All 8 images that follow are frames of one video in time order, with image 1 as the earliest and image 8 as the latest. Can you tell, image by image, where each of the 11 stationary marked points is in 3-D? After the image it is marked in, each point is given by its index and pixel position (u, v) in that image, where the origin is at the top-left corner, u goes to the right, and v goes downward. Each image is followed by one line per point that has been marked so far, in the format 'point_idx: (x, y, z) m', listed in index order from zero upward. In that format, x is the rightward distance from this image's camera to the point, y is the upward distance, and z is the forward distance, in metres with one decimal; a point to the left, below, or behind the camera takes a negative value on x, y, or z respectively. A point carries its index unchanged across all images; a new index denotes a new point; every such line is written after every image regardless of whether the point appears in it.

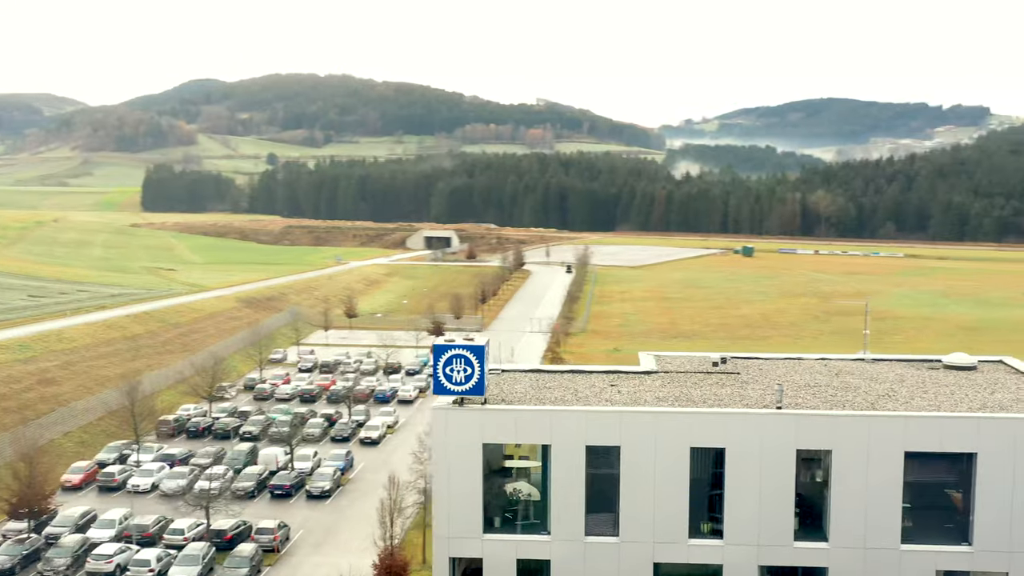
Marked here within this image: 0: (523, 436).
0: (+0.2, -1.8, +14.3) m
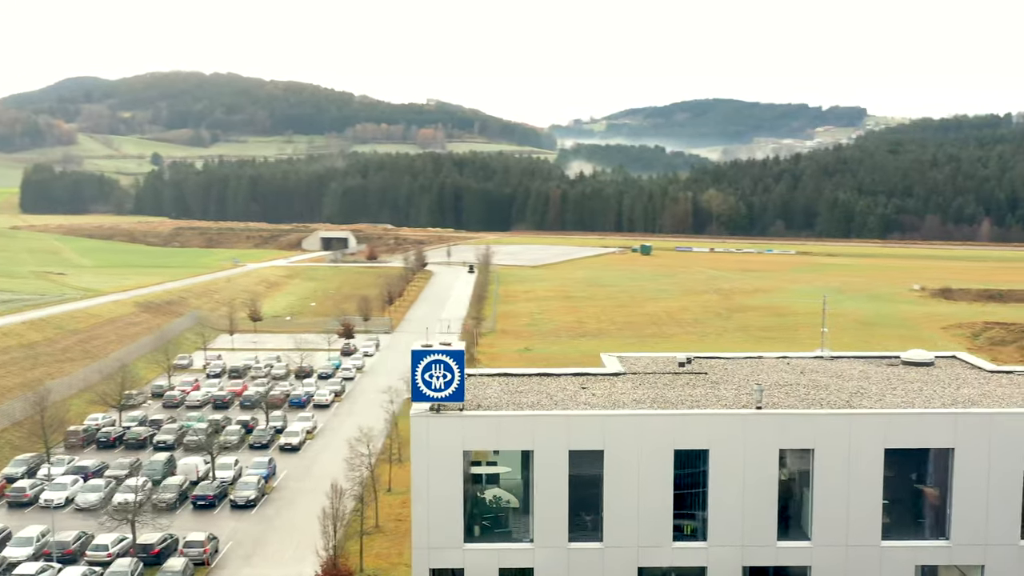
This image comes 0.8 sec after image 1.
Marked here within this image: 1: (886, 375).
0: (-0.1, -1.9, +14.0) m
1: (+5.4, -1.2, +16.5) m
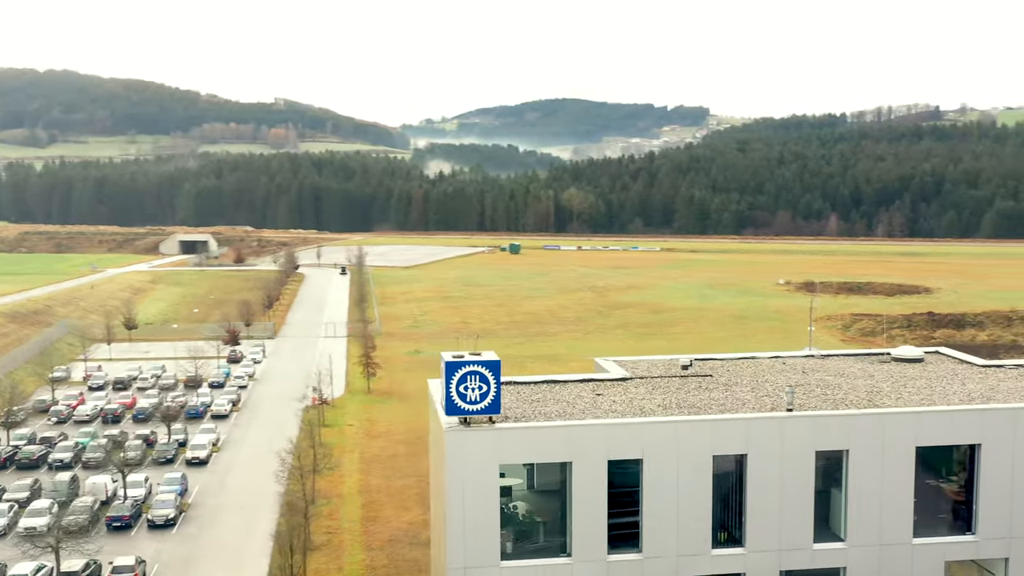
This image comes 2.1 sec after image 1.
0: (+0.4, -1.9, +13.5) m
1: (+5.4, -1.2, +16.7) m
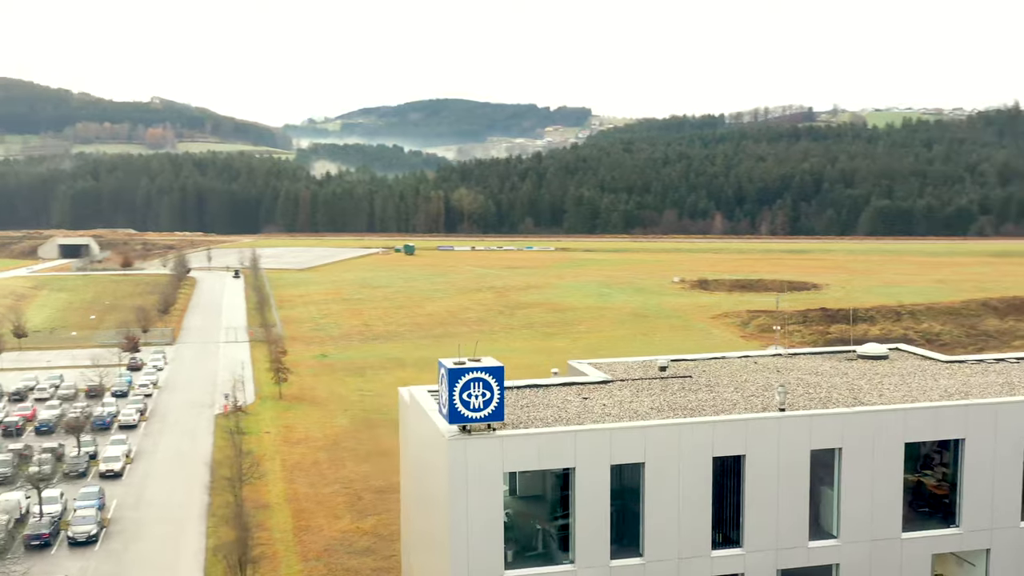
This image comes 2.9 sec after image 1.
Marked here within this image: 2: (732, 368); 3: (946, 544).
0: (+0.4, -2.0, +13.3) m
1: (+5.1, -1.2, +17.0) m
2: (+3.3, -1.2, +17.2) m
3: (+5.5, -3.2, +14.6) m
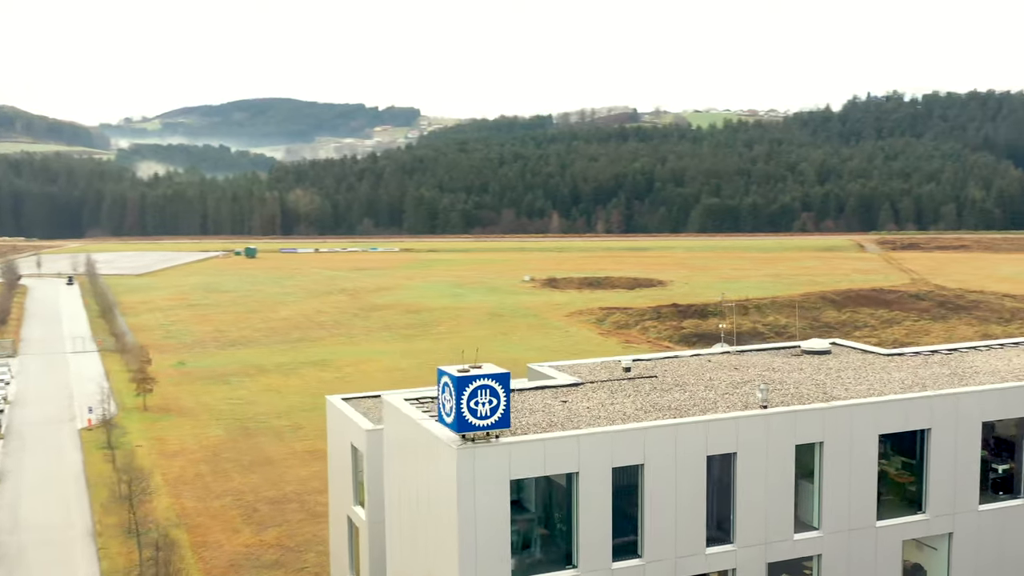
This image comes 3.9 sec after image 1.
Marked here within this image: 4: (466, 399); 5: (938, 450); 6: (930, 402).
0: (+0.4, -2.0, +13.2) m
1: (+4.6, -1.2, +17.5) m
2: (+2.7, -1.2, +17.5) m
3: (+5.3, -3.2, +15.3) m
4: (-0.5, -1.2, +12.8) m
5: (+5.6, -2.1, +15.3) m
6: (+5.5, -1.5, +15.2) m
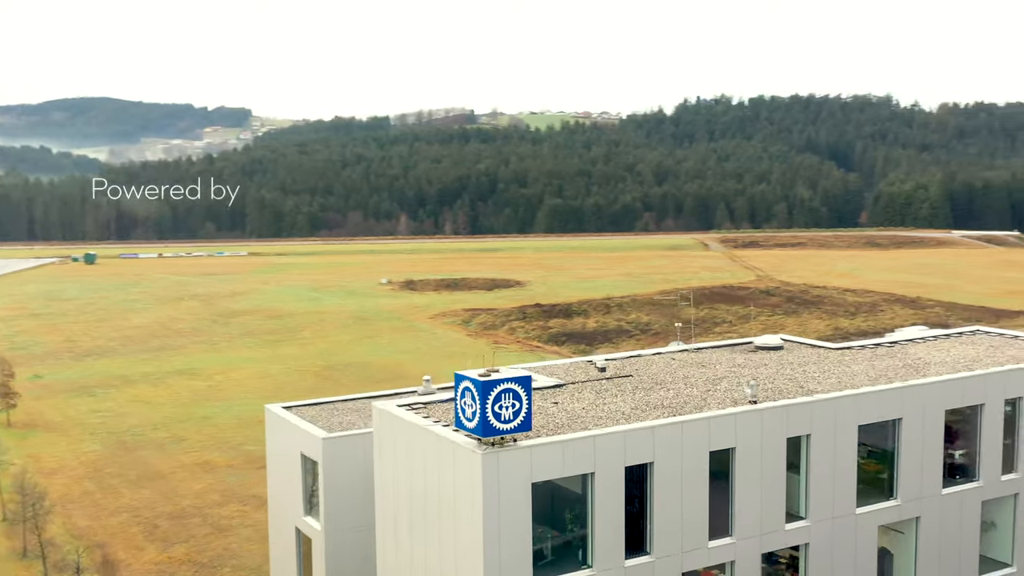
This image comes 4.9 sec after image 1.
0: (+0.6, -2.1, +13.2) m
1: (+4.1, -1.1, +18.1) m
2: (+2.3, -1.2, +17.8) m
3: (+5.2, -3.1, +16.0) m
4: (-0.2, -1.3, +12.7) m
5: (+5.5, -2.1, +16.0) m
6: (+5.4, -1.4, +15.9) m
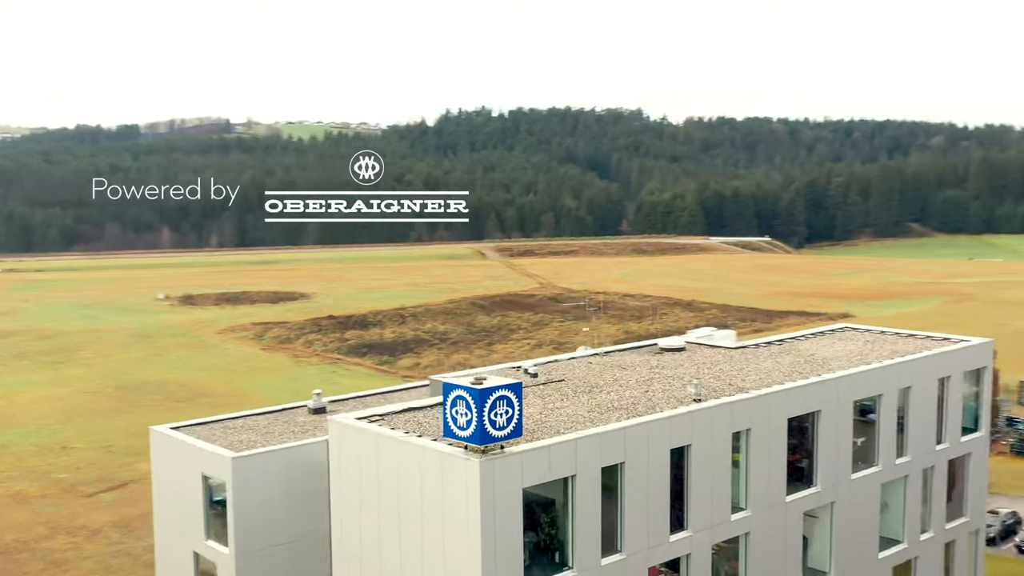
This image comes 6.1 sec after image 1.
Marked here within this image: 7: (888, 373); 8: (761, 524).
0: (+0.5, -2.1, +13.4) m
1: (+2.8, -1.2, +18.9) m
2: (+1.1, -1.3, +18.3) m
3: (+4.4, -3.2, +17.1) m
4: (-0.3, -1.3, +12.7) m
5: (+4.6, -2.1, +17.2) m
6: (+4.5, -1.5, +17.0) m
7: (+6.0, -1.3, +18.4) m
8: (+3.5, -3.3, +16.2) m
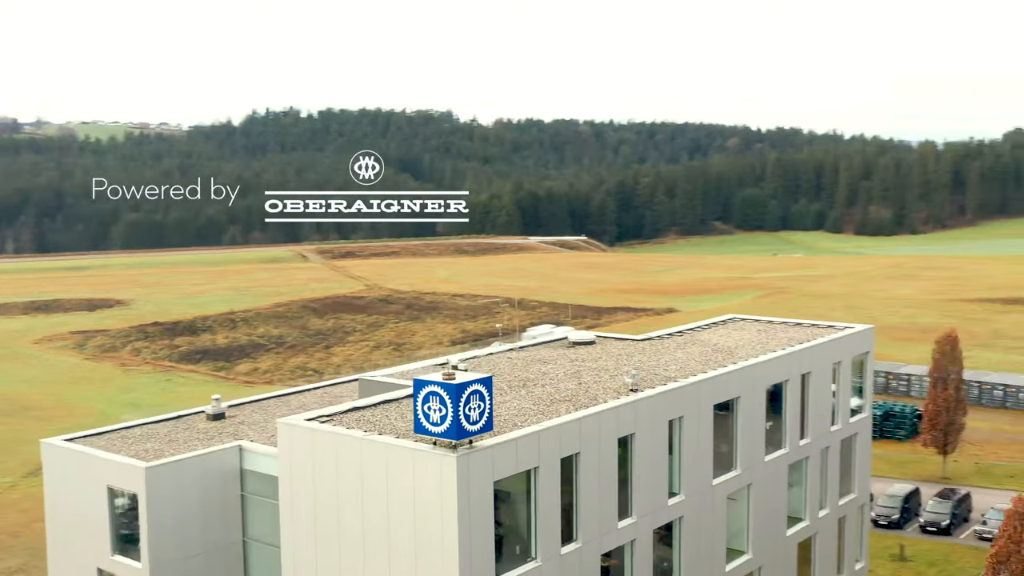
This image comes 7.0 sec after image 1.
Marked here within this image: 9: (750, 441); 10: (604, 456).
0: (+0.1, -2.1, +13.6) m
1: (+1.5, -1.1, +19.4) m
2: (-0.1, -1.2, +18.4) m
3: (+3.4, -3.0, +17.8) m
4: (-0.6, -1.3, +12.8) m
5: (+3.6, -2.0, +17.9) m
6: (+3.5, -1.3, +17.8) m
7: (+4.7, -1.2, +19.4) m
8: (+2.6, -3.2, +16.9) m
9: (+3.8, -2.4, +18.2) m
10: (+1.2, -2.3, +14.9) m
